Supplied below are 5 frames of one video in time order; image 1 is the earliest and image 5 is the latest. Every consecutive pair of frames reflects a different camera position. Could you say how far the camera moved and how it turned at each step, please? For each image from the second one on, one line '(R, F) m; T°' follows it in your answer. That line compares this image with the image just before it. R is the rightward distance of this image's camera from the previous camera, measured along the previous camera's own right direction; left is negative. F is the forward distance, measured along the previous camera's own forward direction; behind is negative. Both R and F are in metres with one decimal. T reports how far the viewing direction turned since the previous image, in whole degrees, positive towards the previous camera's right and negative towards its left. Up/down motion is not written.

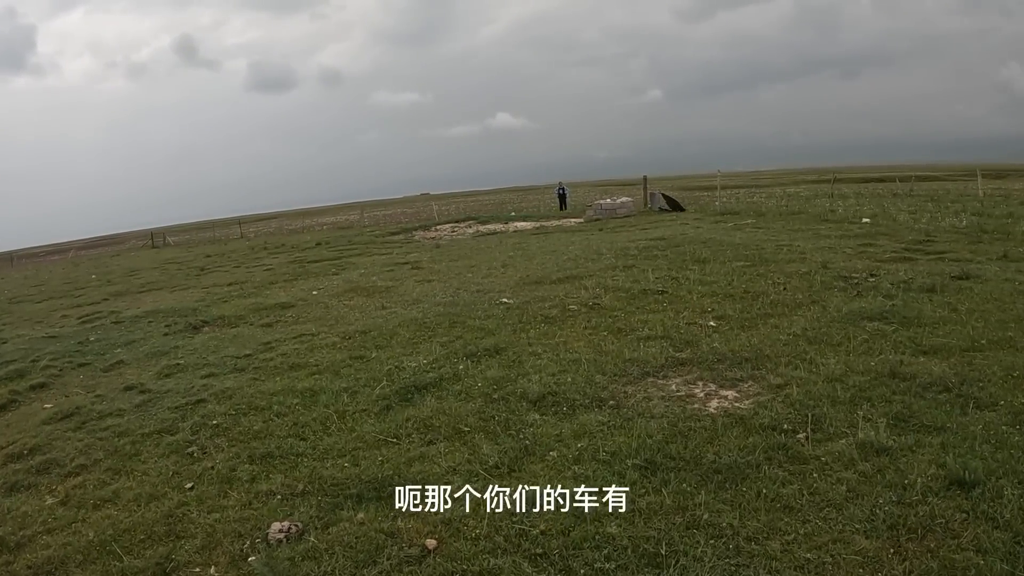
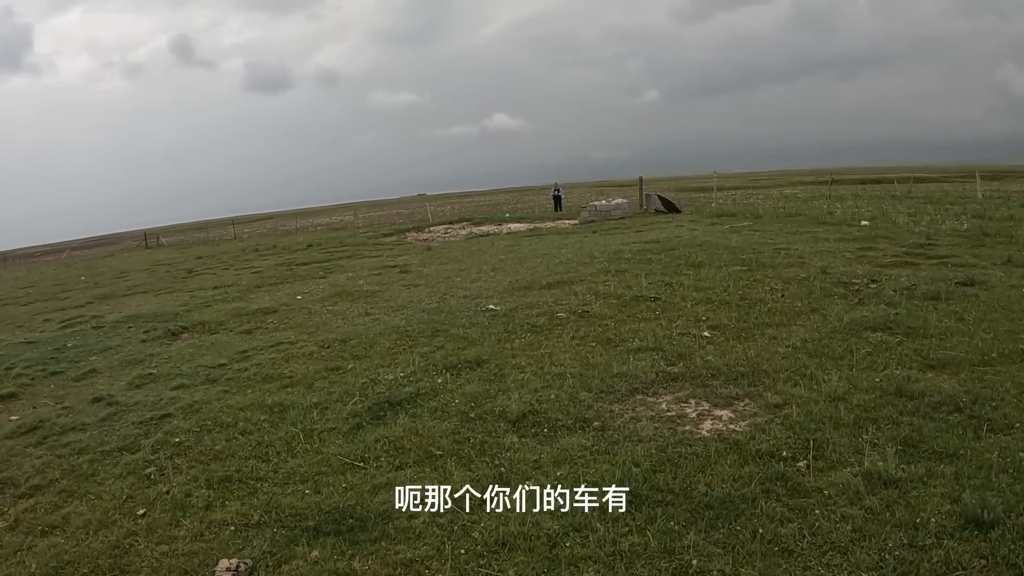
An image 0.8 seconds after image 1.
(+0.3, +0.6) m; 0°
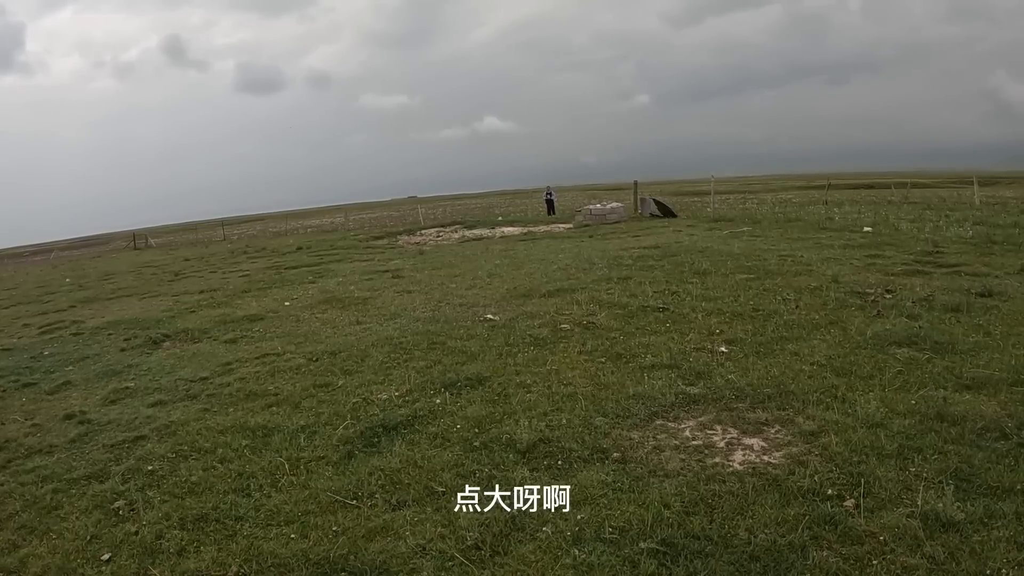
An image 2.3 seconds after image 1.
(-0.2, +0.7) m; +1°
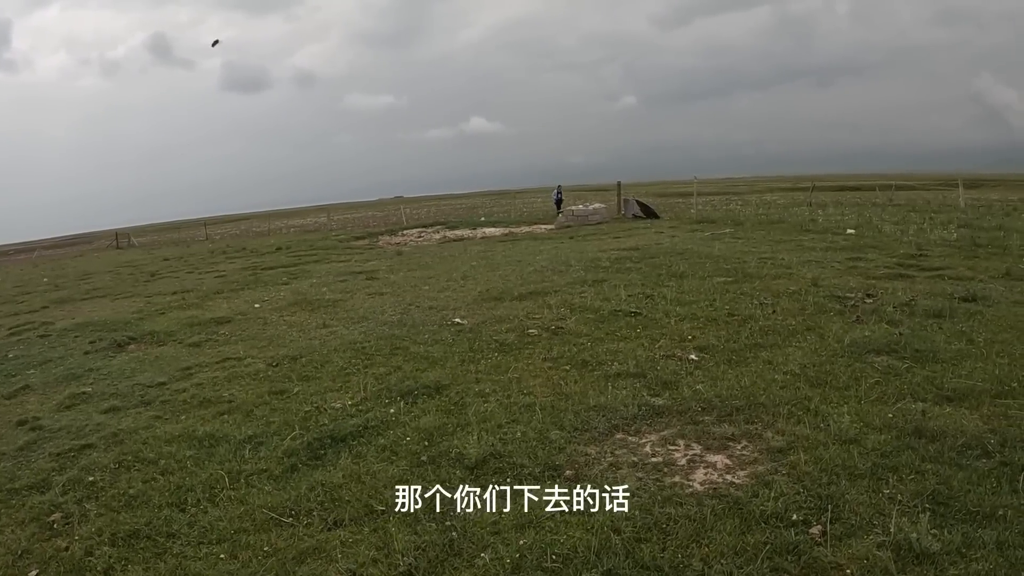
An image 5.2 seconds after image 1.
(+0.5, +0.4) m; +1°
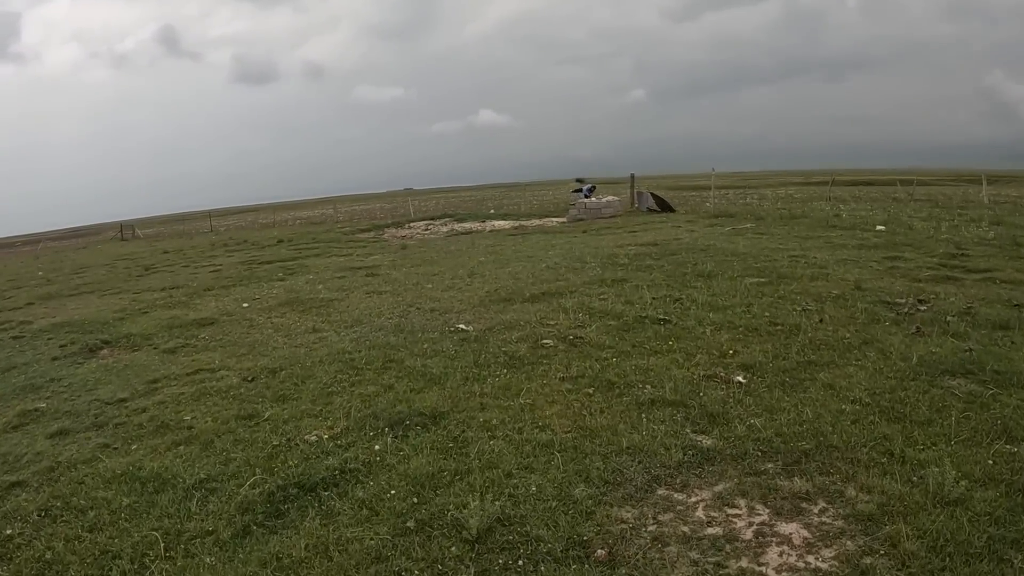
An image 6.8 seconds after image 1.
(-0.1, +1.4) m; 0°
